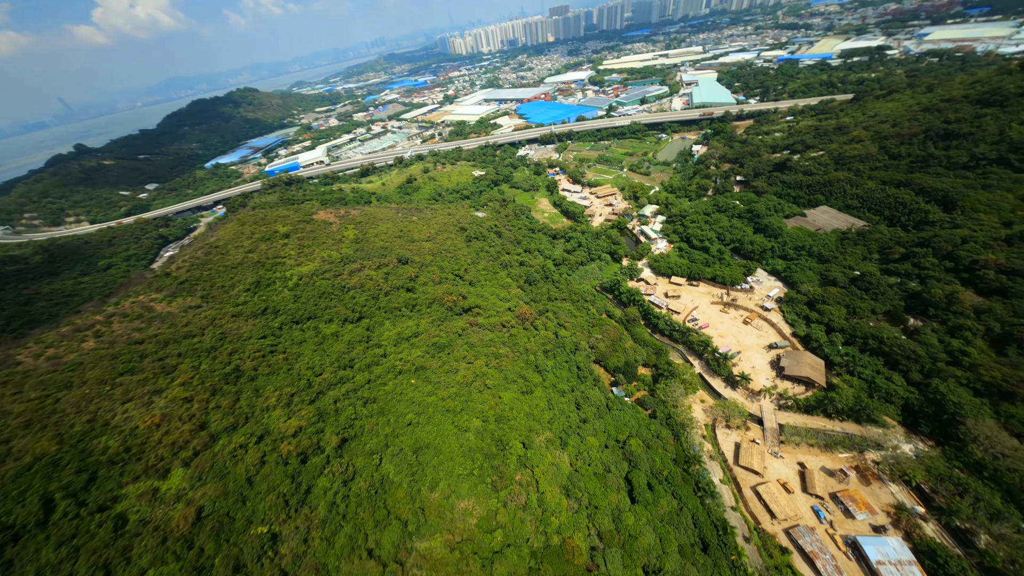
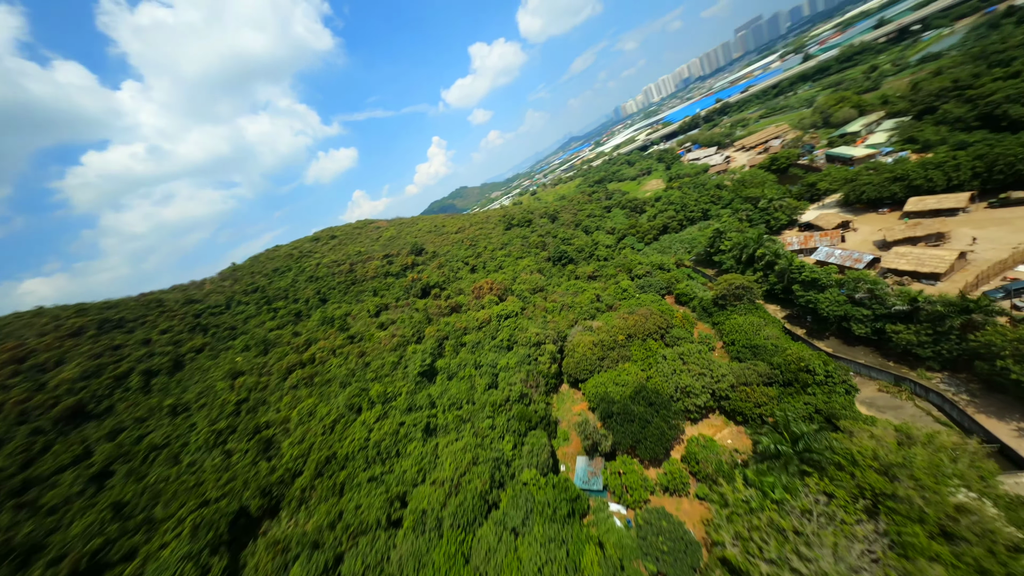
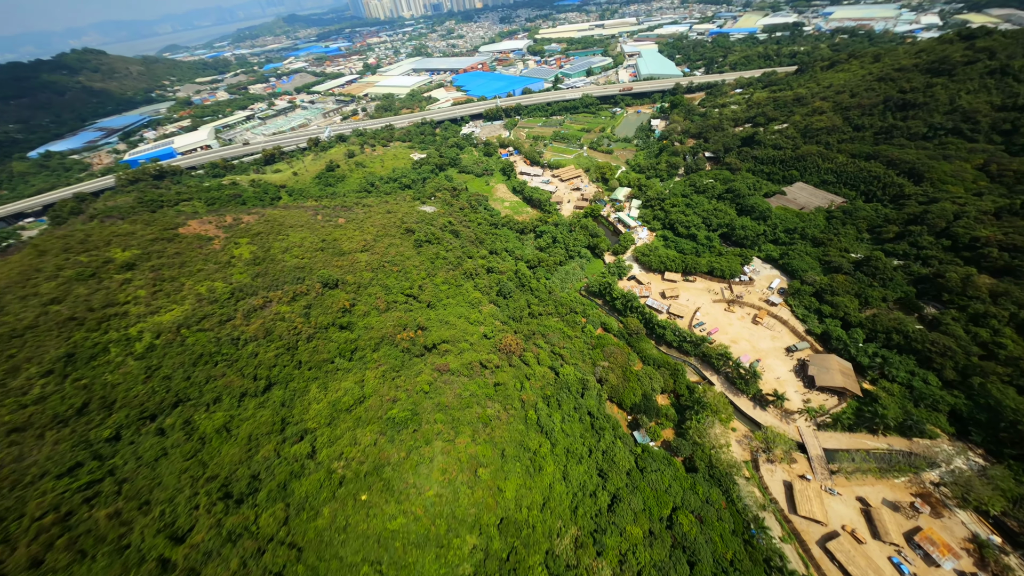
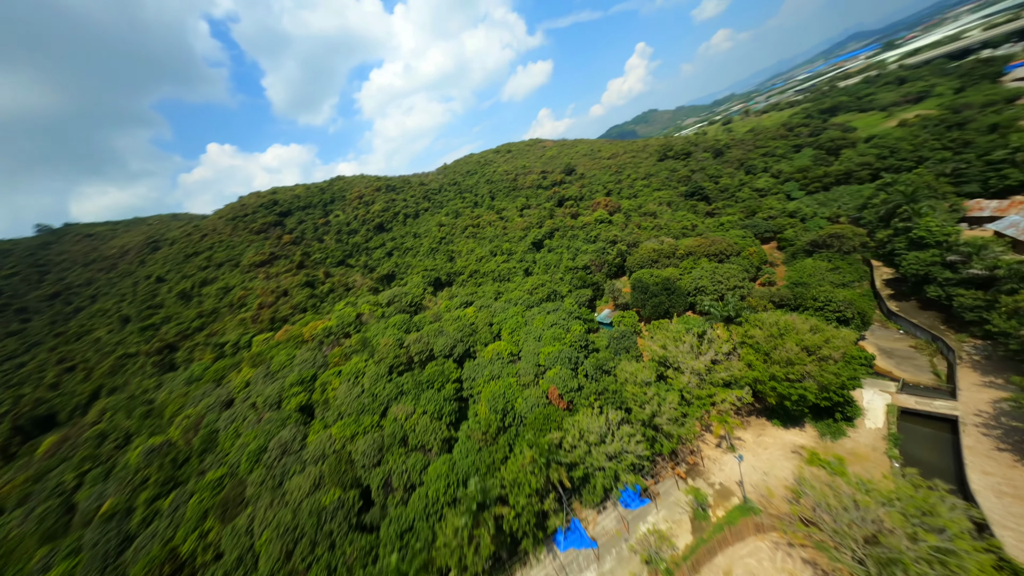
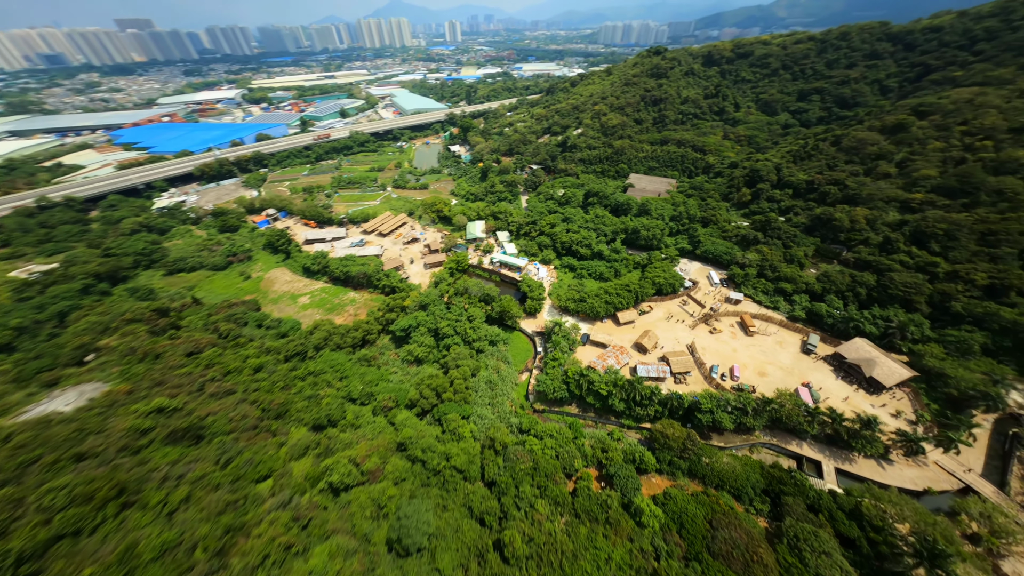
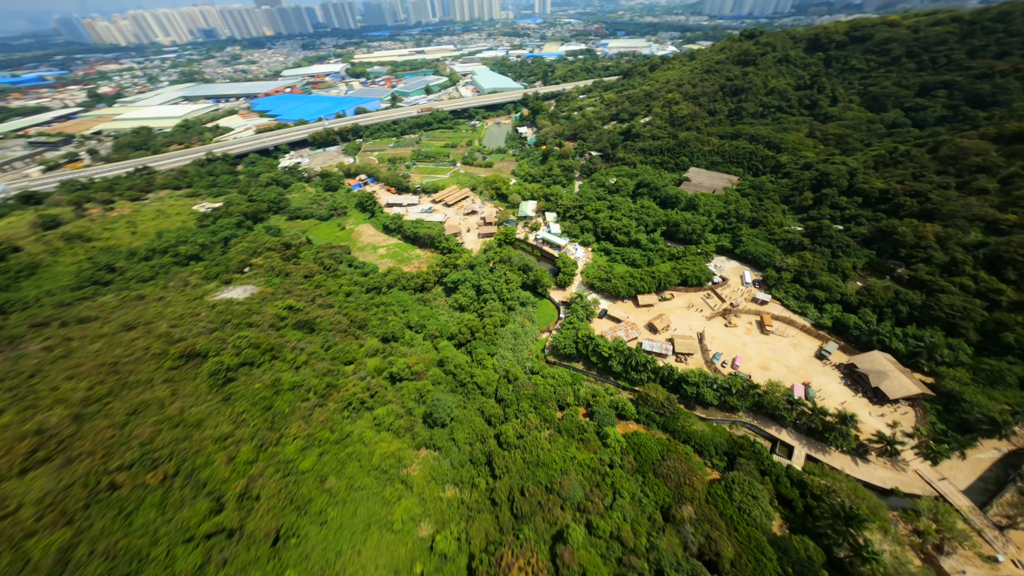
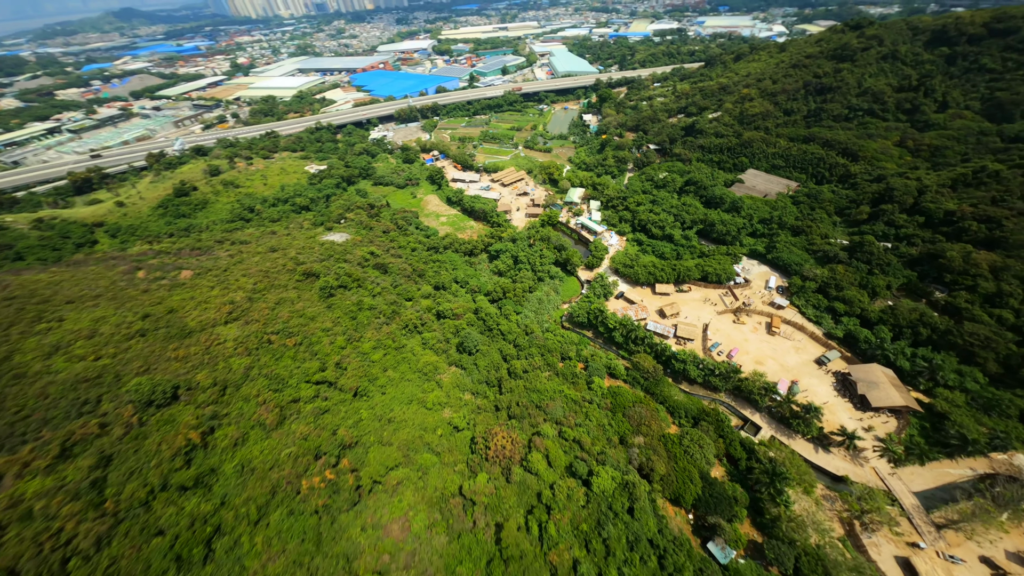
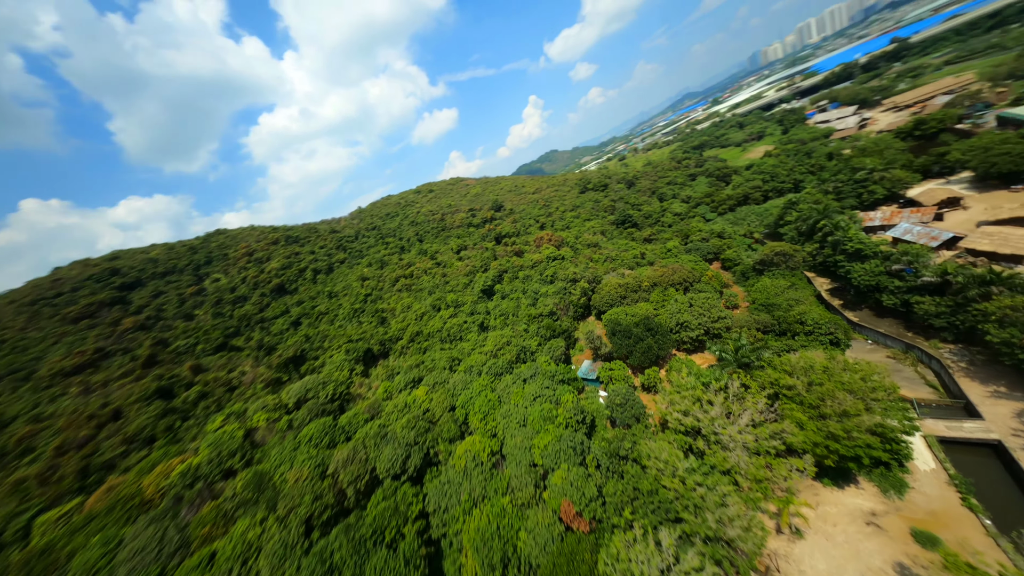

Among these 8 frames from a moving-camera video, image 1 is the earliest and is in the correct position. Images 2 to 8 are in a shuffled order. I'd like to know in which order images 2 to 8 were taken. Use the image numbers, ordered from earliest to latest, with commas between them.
3, 7, 6, 5, 4, 8, 2
